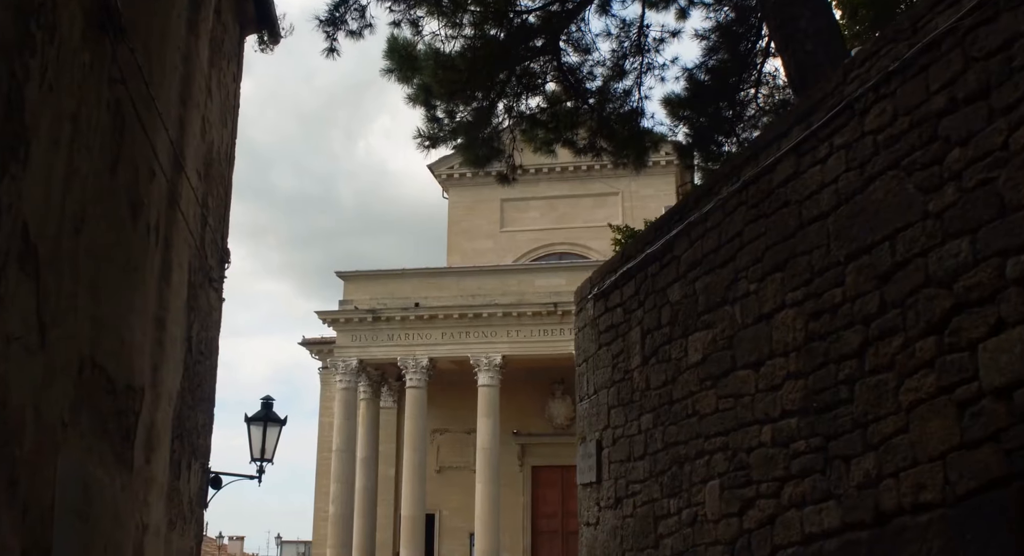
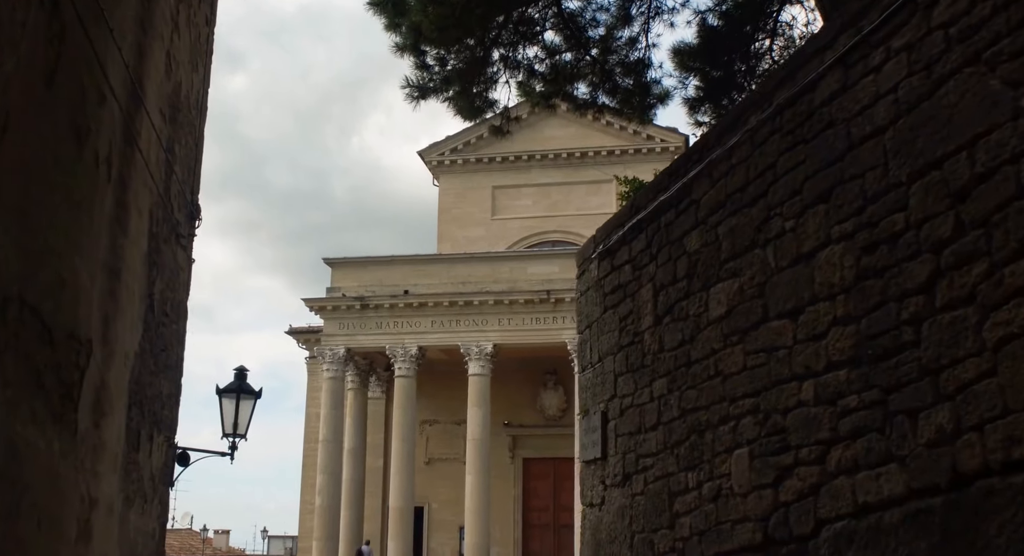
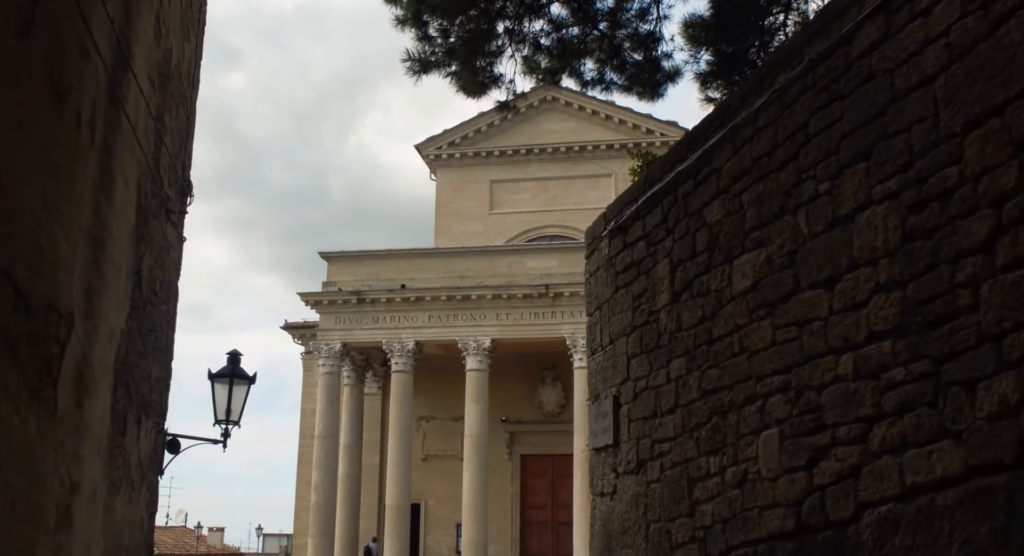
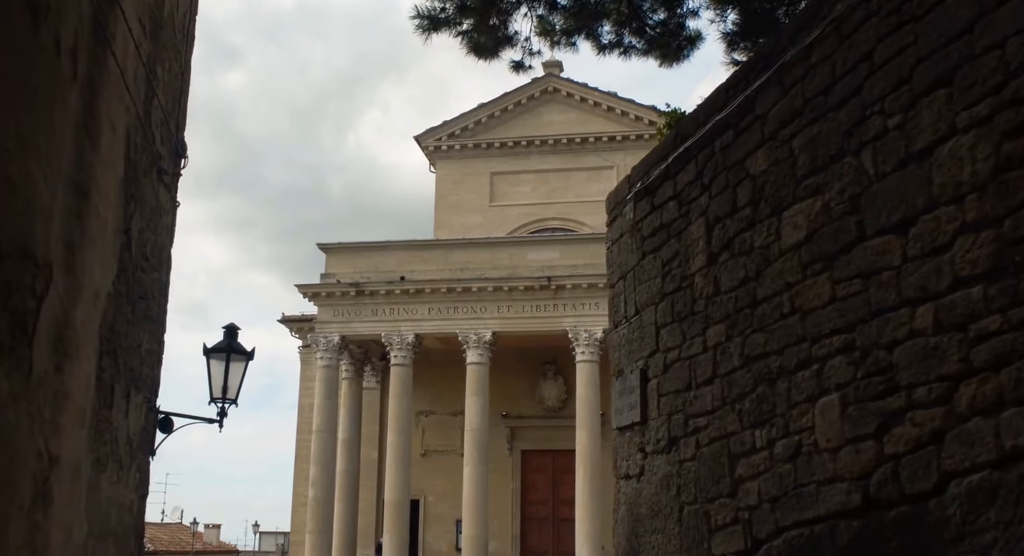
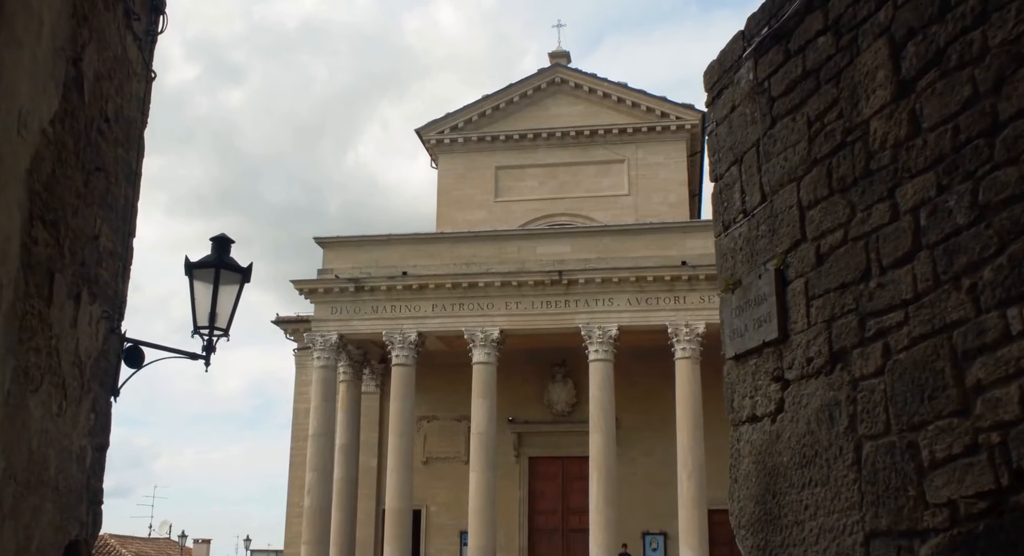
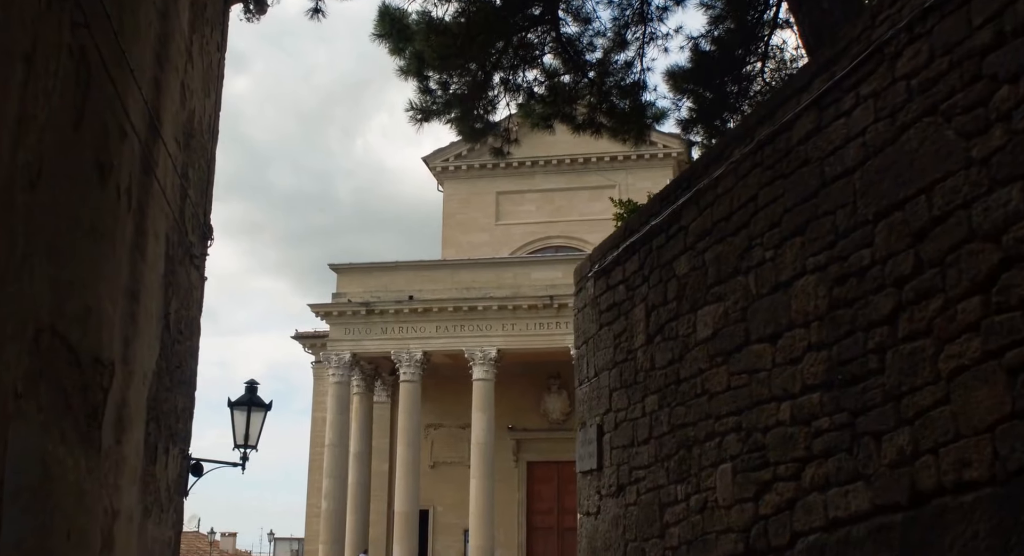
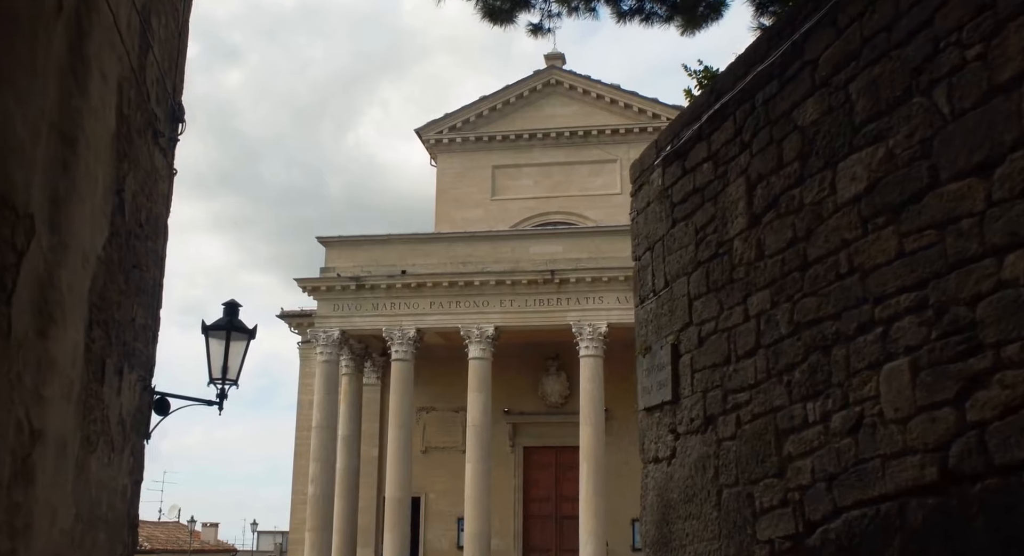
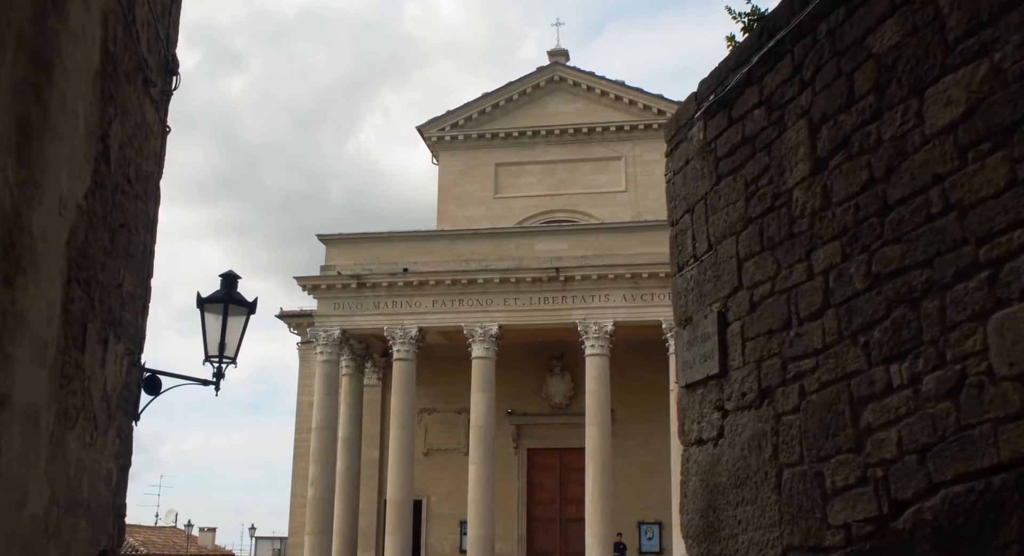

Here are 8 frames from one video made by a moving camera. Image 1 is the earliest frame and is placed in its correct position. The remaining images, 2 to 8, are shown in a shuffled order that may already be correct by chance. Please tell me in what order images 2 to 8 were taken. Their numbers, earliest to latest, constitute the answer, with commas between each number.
6, 2, 3, 4, 7, 8, 5
